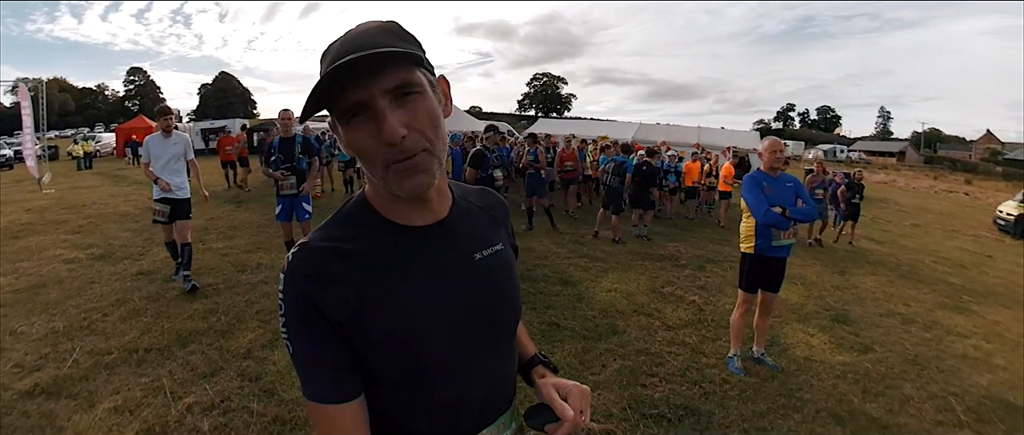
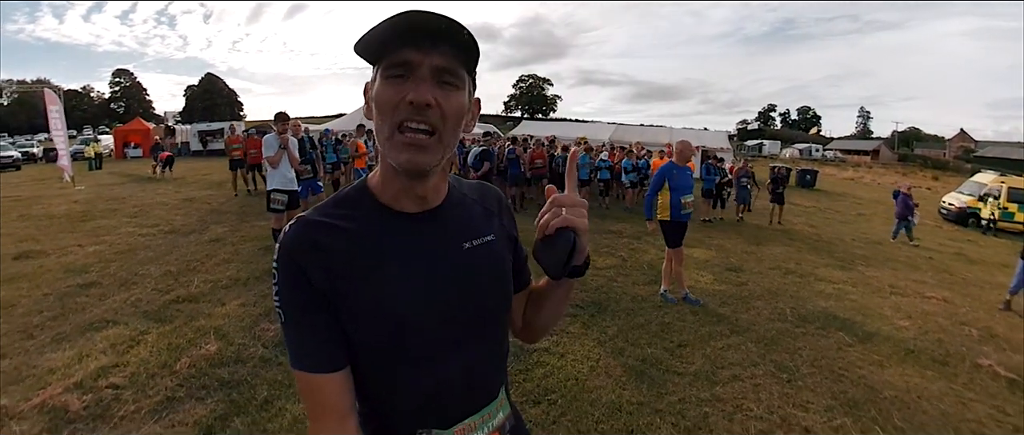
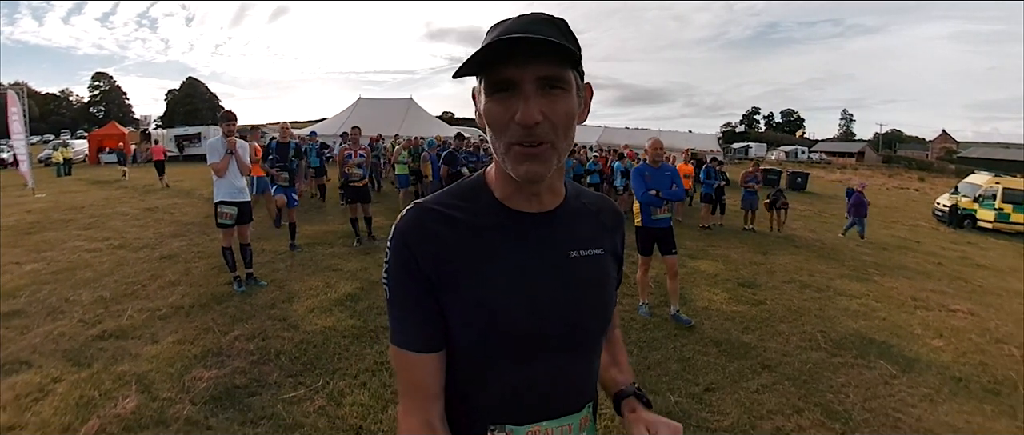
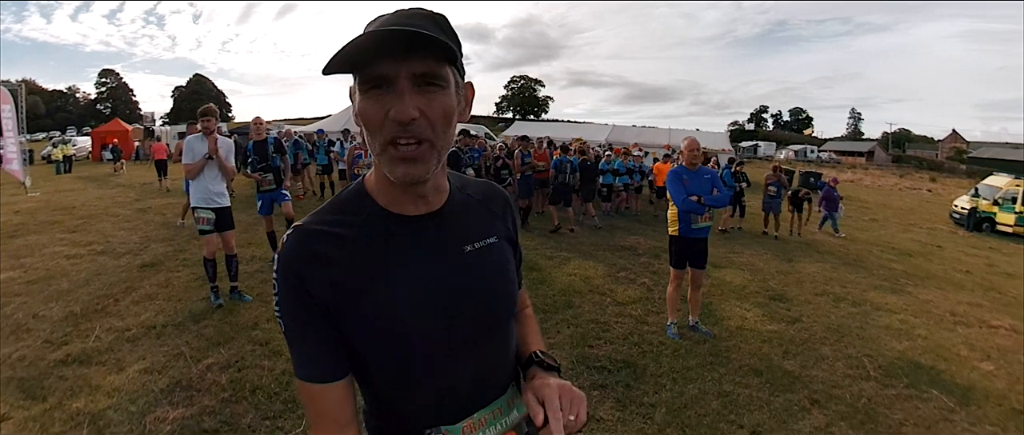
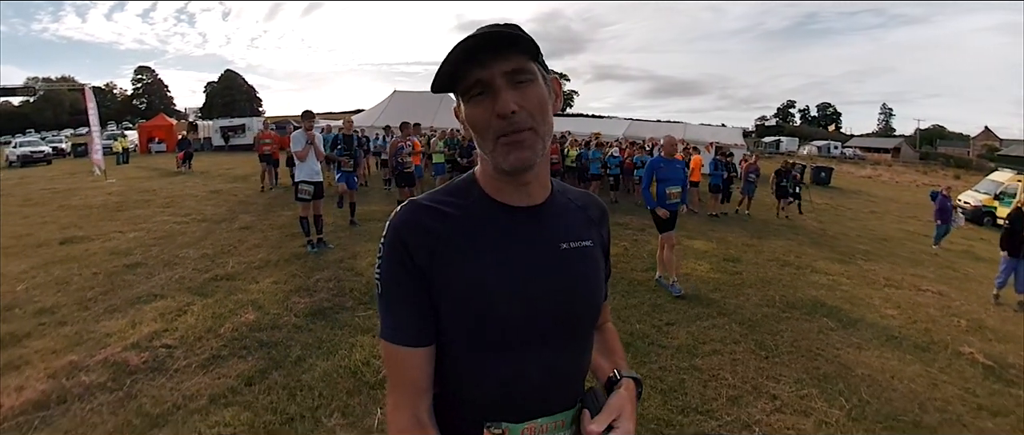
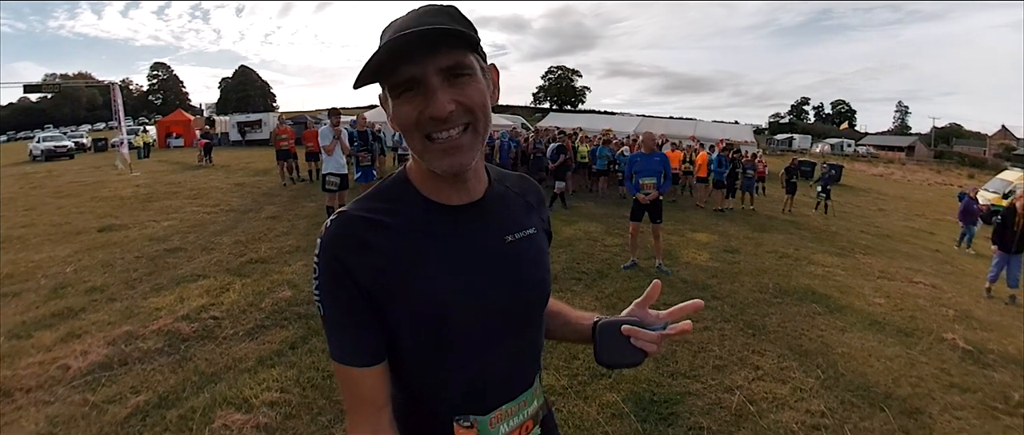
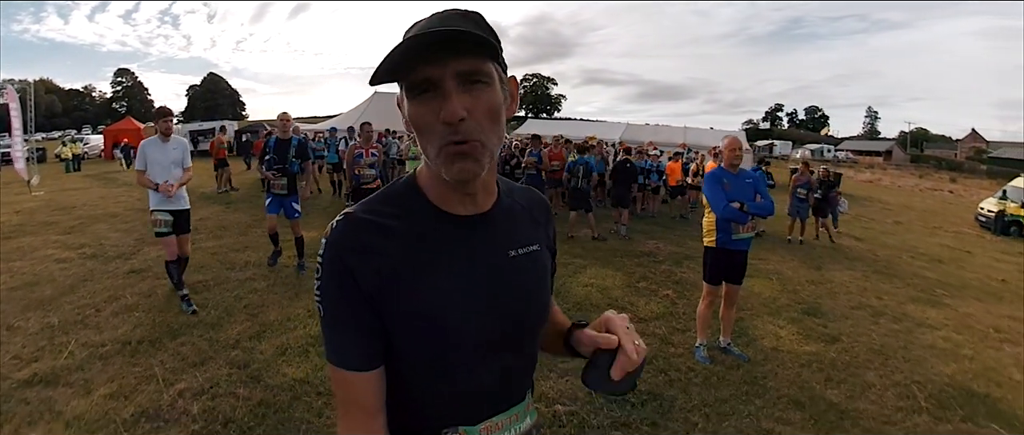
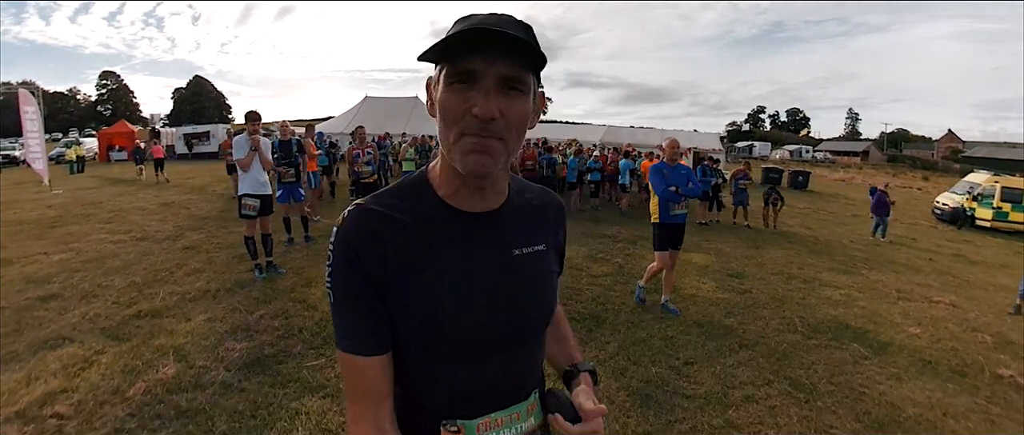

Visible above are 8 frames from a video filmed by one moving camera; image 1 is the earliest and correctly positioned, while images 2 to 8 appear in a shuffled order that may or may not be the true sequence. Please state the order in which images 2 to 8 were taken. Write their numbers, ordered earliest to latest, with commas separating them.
7, 4, 3, 8, 2, 5, 6
